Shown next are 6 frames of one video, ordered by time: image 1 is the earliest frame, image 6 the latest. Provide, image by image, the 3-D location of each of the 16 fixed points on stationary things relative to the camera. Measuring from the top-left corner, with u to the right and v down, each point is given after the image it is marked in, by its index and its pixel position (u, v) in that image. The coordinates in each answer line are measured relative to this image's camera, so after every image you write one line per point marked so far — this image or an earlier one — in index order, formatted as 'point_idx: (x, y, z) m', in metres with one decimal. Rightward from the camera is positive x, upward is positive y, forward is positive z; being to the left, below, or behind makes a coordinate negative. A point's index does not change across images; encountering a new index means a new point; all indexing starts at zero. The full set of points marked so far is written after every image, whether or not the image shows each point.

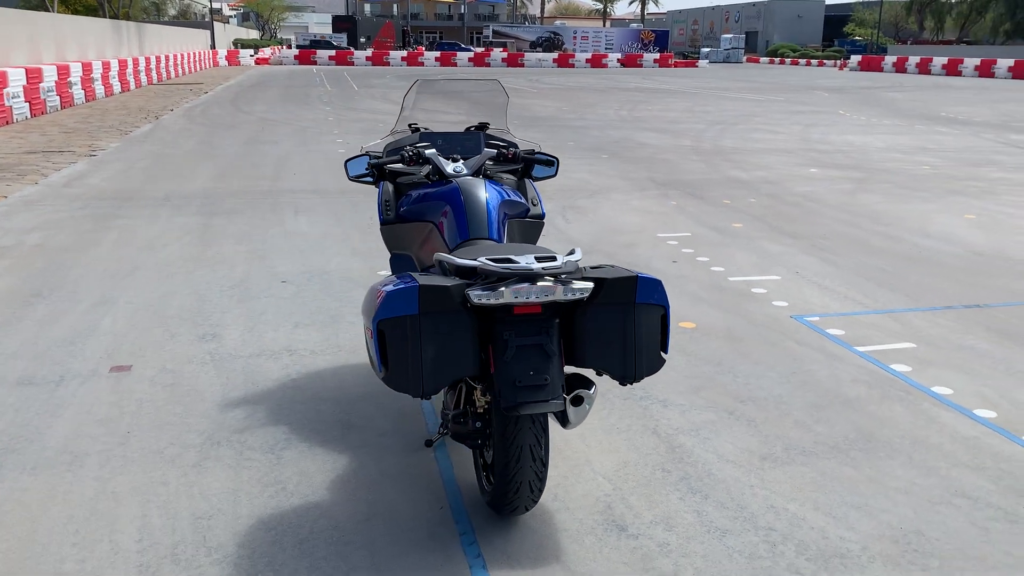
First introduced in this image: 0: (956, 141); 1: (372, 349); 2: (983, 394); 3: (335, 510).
0: (+9.4, +3.2, +19.0) m
1: (-0.5, -0.2, +3.2) m
2: (+2.6, -0.6, +5.0) m
3: (-0.7, -0.9, +3.6) m
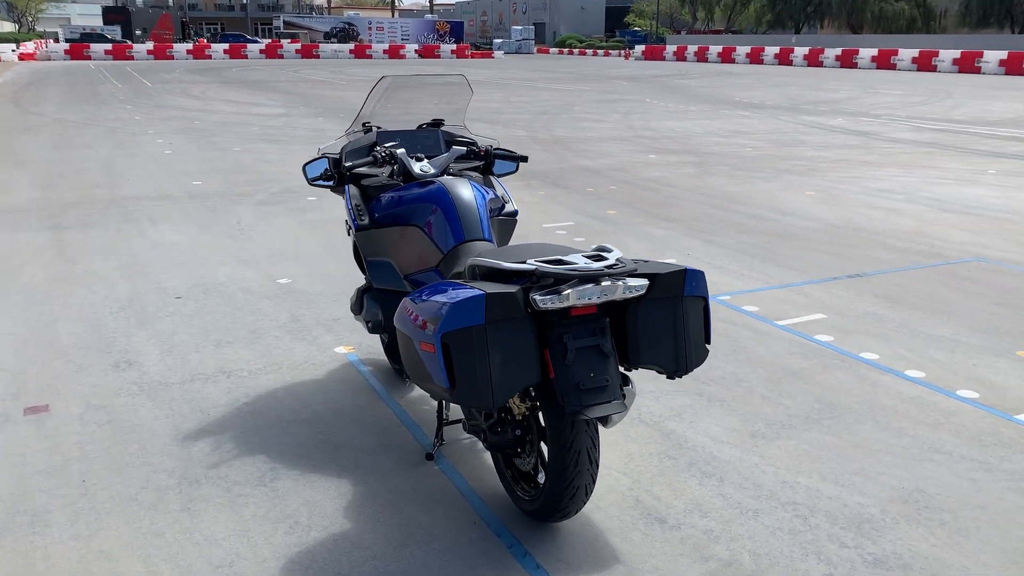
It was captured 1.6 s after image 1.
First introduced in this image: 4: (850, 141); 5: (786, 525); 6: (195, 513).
0: (+5.7, +3.8, +20.5) m
1: (-0.3, -0.3, +3.0) m
2: (+2.4, -0.4, +5.4) m
3: (-0.6, -1.0, +3.4) m
4: (+6.5, +2.8, +17.0) m
5: (+1.1, -0.9, +3.5) m
6: (-1.3, -0.9, +3.6) m
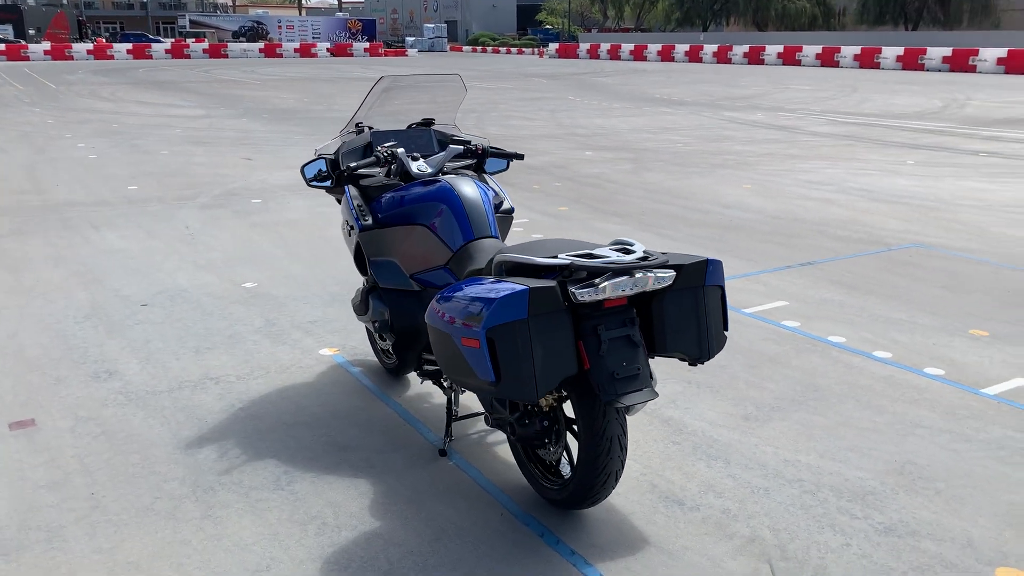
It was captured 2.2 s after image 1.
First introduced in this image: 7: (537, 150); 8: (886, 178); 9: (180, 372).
0: (+4.1, +4.0, +21.0) m
1: (-0.1, -0.2, +3.1) m
2: (+2.3, -0.3, +5.7) m
3: (-0.4, -1.0, +3.4) m
4: (+5.2, +3.0, +17.6) m
5: (+1.2, -0.9, +3.7) m
6: (-1.2, -0.9, +3.6) m
7: (+0.5, +2.4, +15.2) m
8: (+5.2, +1.5, +12.3) m
9: (-1.9, -0.5, +5.1) m
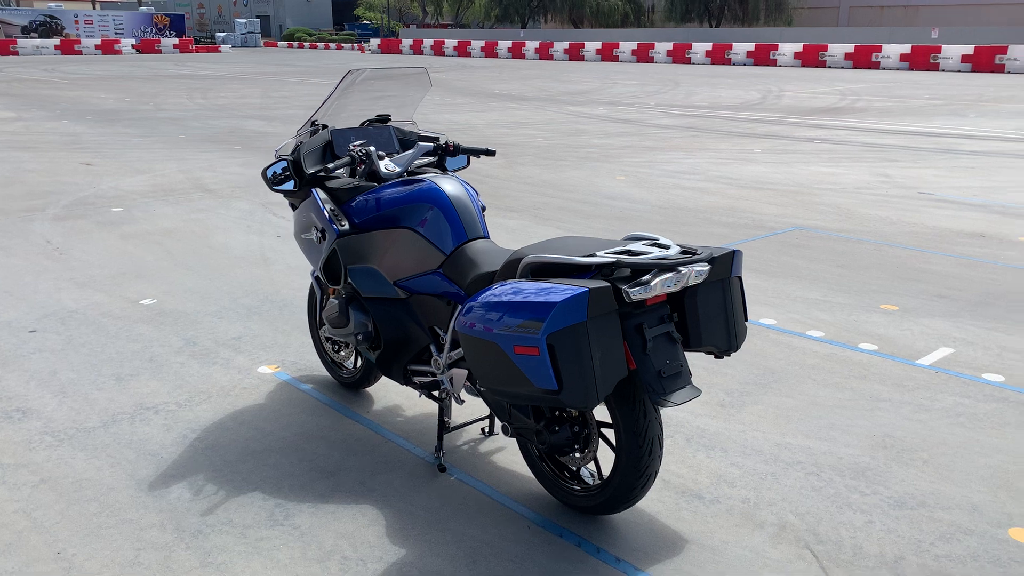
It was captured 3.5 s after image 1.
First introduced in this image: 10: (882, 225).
0: (+0.5, +4.2, +21.3) m
1: (0.0, -0.3, +2.9) m
2: (+1.9, -0.2, +6.0) m
3: (-0.3, -1.0, +3.2) m
4: (+2.3, +3.3, +18.2) m
5: (+1.2, -0.8, +3.8) m
6: (-1.0, -1.0, +3.2) m
7: (-1.9, +2.4, +14.9) m
8: (+3.4, +1.8, +13.0) m
9: (-2.1, -0.6, +4.5) m
10: (+3.8, +0.6, +9.0) m
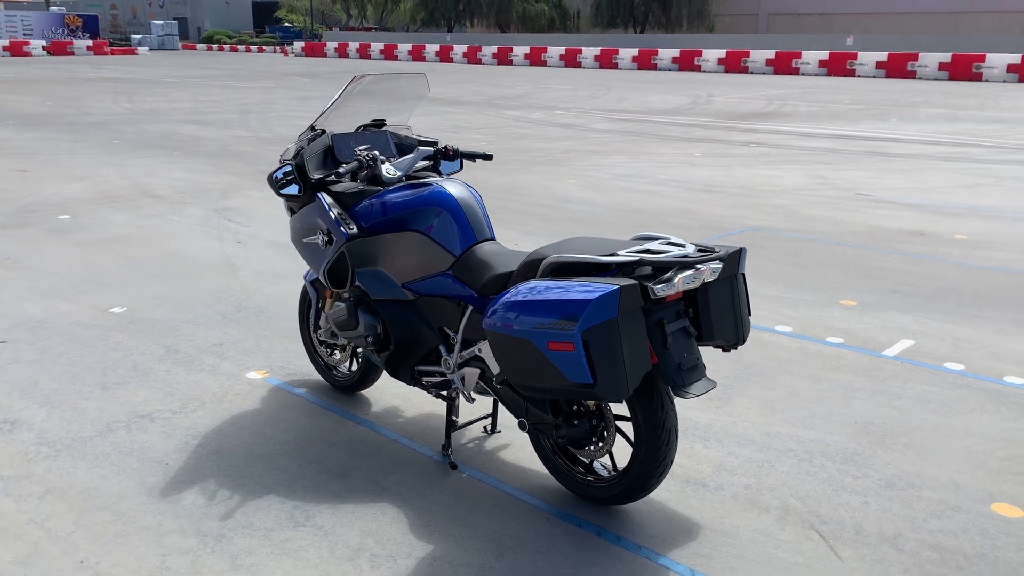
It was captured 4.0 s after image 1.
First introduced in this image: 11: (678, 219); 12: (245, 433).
0: (-1.0, +4.1, +21.4) m
1: (+0.1, -0.3, +3.0) m
2: (+1.8, -0.2, +6.2) m
3: (-0.2, -1.0, +3.3) m
4: (+1.1, +3.2, +18.4) m
5: (+1.3, -0.8, +4.0) m
6: (-0.9, -1.0, +3.2) m
7: (-2.8, +2.3, +14.8) m
8: (+2.6, +1.8, +13.4) m
9: (-2.1, -0.6, +4.5) m
10: (+3.3, +0.7, +9.4) m
11: (+1.8, +0.7, +9.5) m
12: (-1.3, -0.7, +4.3) m
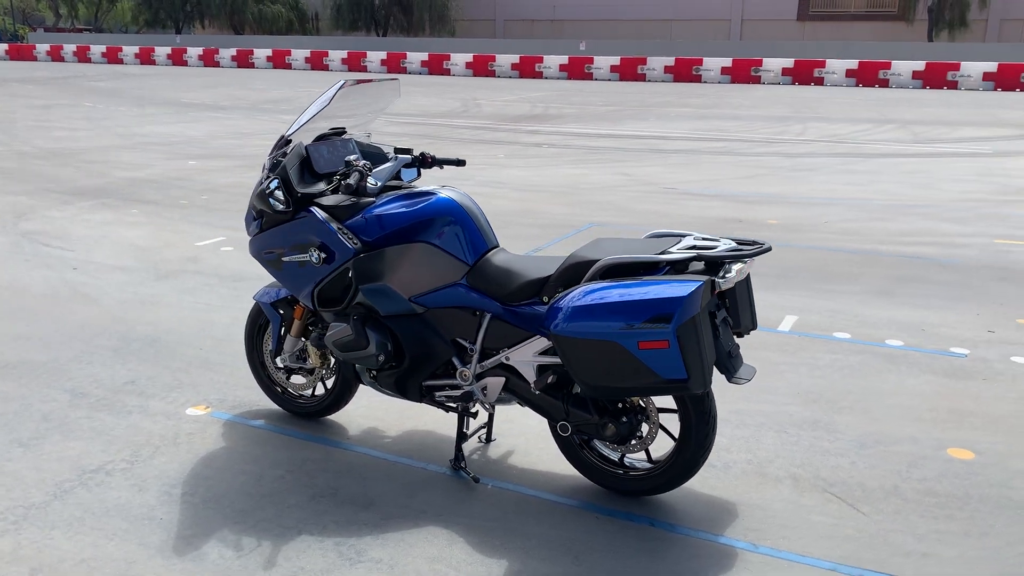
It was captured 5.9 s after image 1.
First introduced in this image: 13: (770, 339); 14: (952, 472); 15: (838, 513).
0: (-6.1, +3.8, +20.4) m
1: (+0.4, -0.3, +3.1) m
2: (+1.1, -0.1, +6.6) m
3: (+0.1, -1.0, +3.3) m
4: (-3.2, +3.1, +18.1) m
5: (+1.3, -0.7, +4.3) m
6: (-0.6, -1.1, +3.0) m
7: (-5.8, +1.9, +13.6) m
8: (-0.2, +1.8, +13.7) m
9: (-2.1, -0.8, +3.9) m
10: (+1.7, +0.8, +10.1) m
11: (+0.1, +0.8, +9.8) m
12: (-1.3, -0.8, +3.9) m
13: (+1.7, -0.3, +5.8) m
14: (+2.0, -0.8, +4.0) m
15: (+1.3, -0.9, +3.7) m
